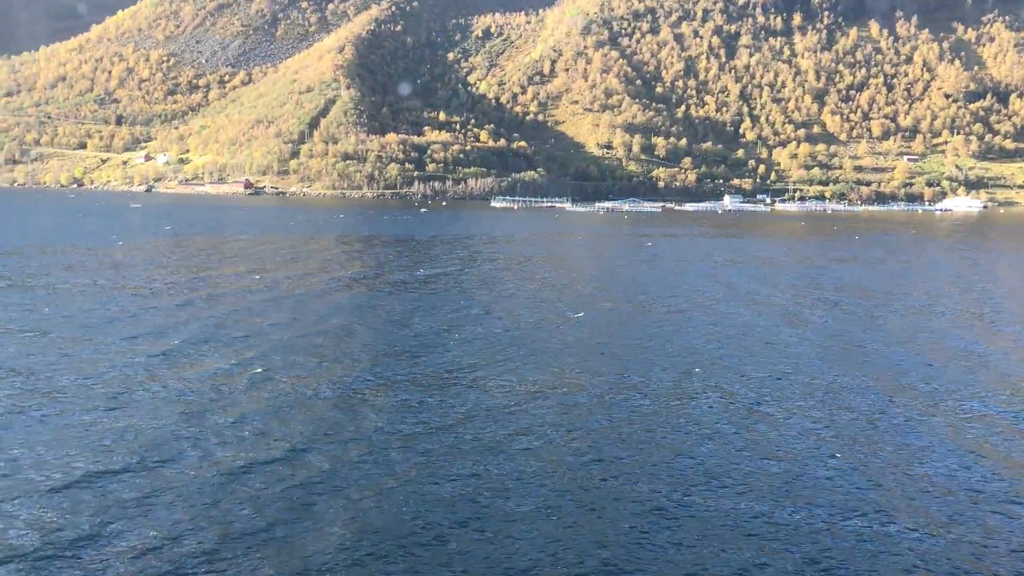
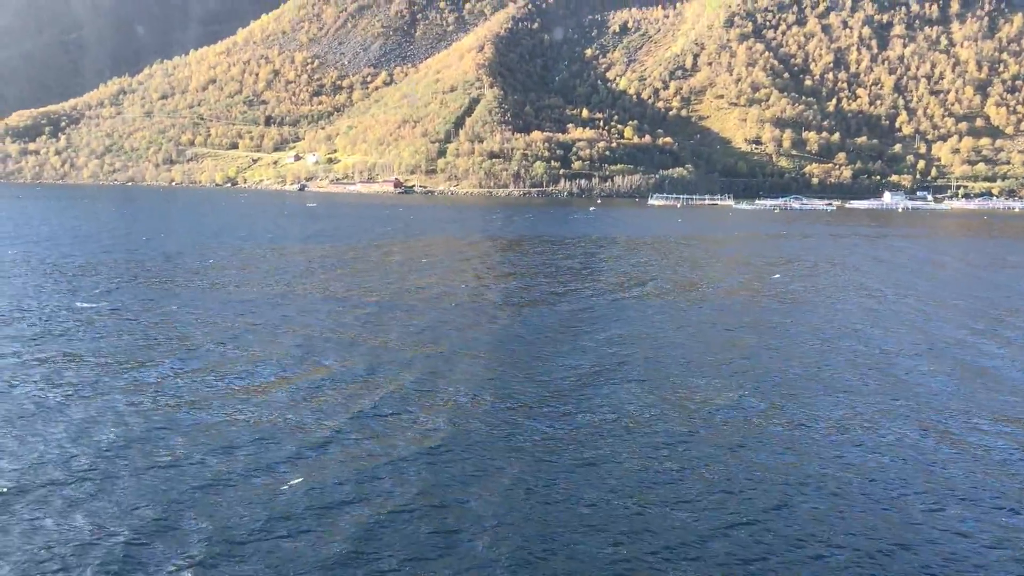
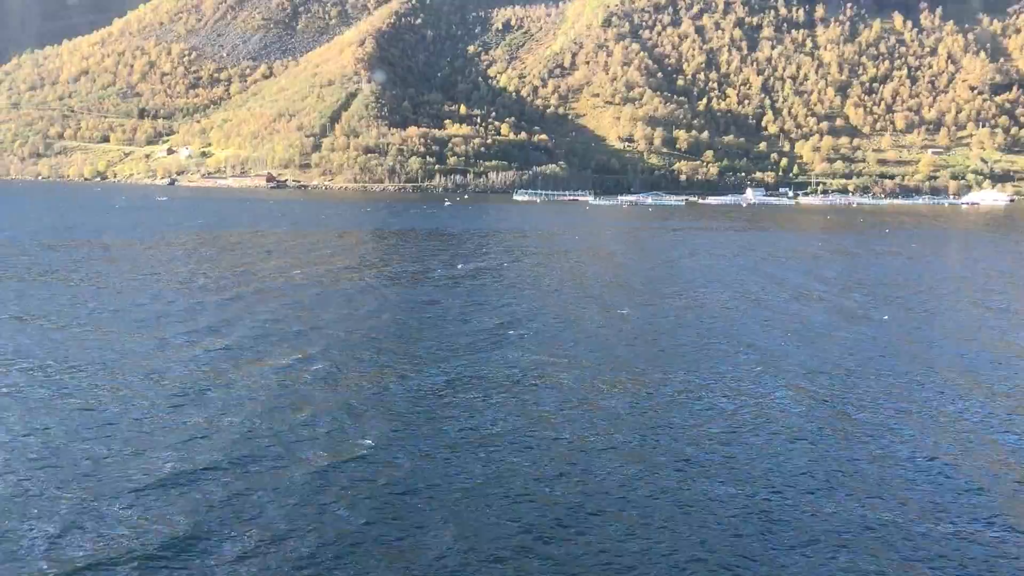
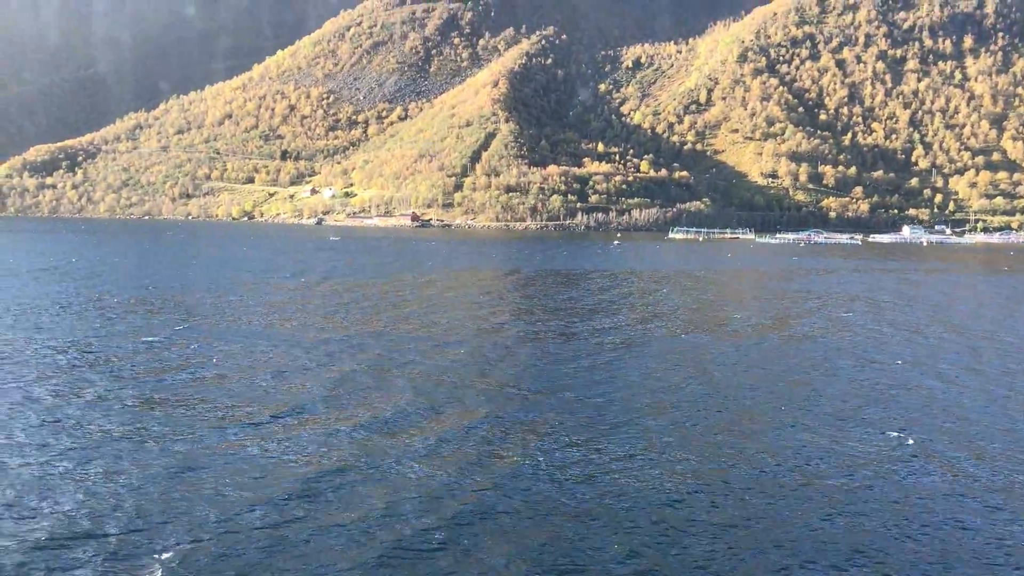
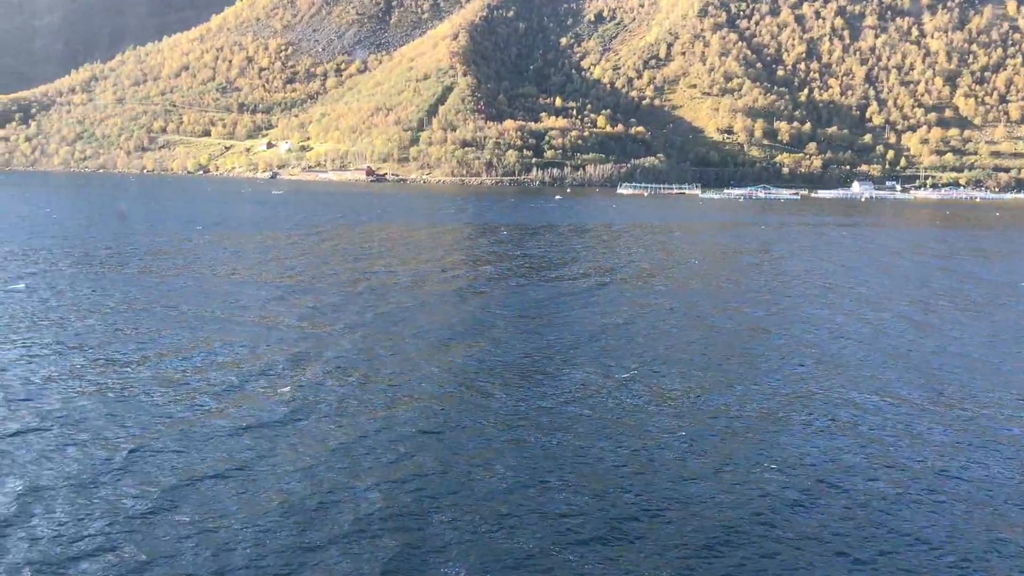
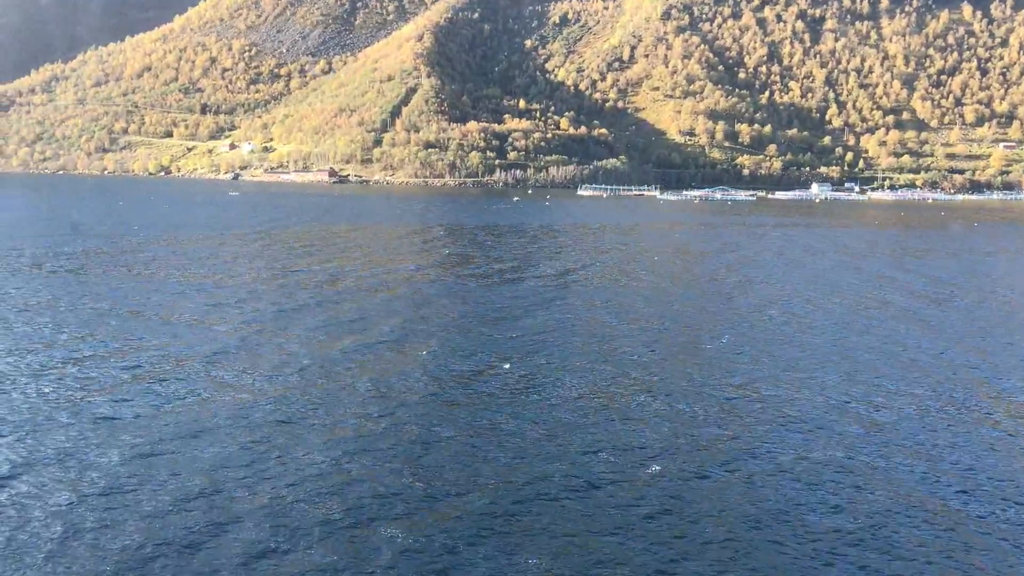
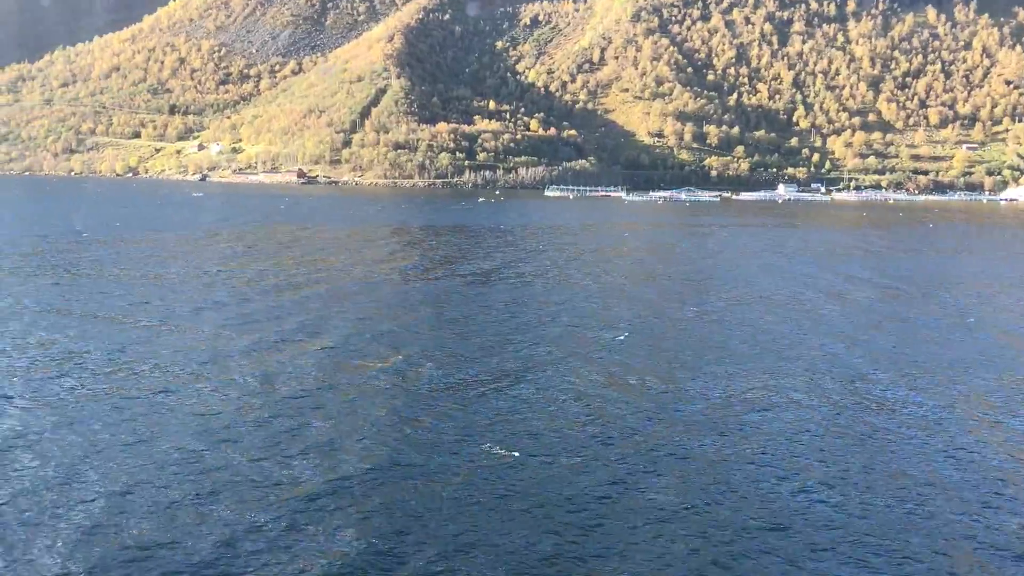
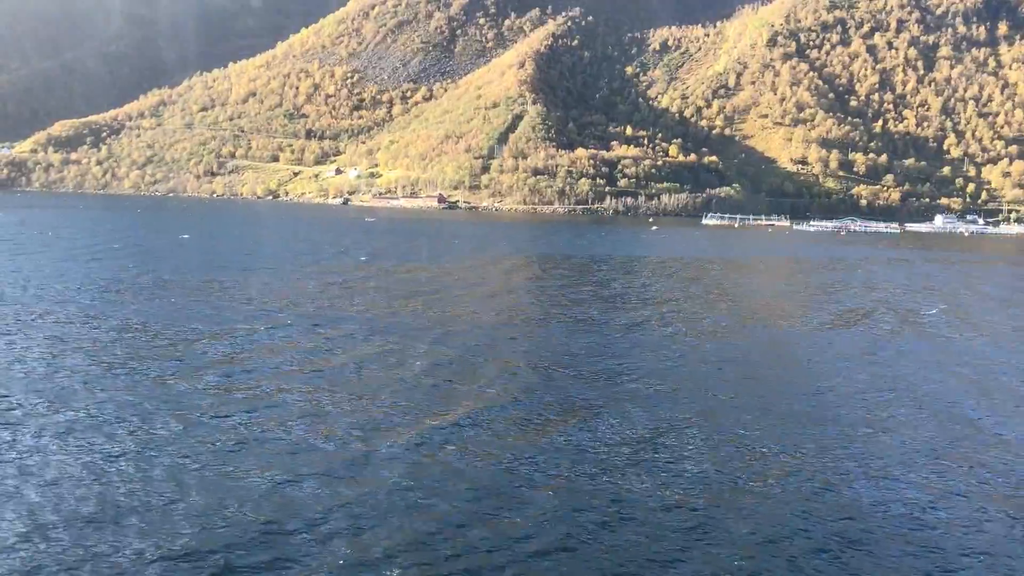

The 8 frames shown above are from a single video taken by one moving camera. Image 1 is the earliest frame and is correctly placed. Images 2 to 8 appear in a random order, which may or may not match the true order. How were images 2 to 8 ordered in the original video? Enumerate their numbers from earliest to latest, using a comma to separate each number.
3, 7, 6, 5, 2, 4, 8
